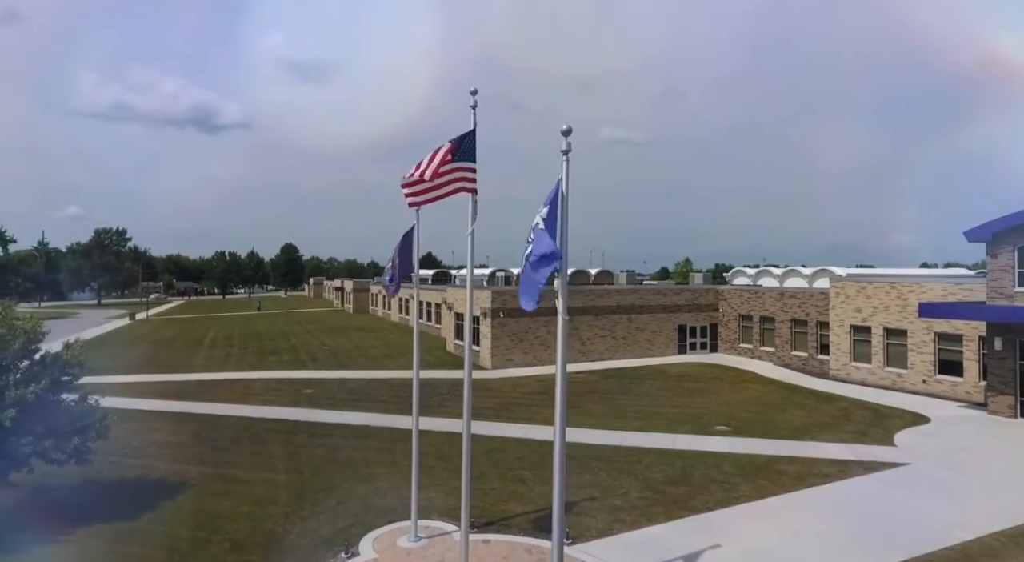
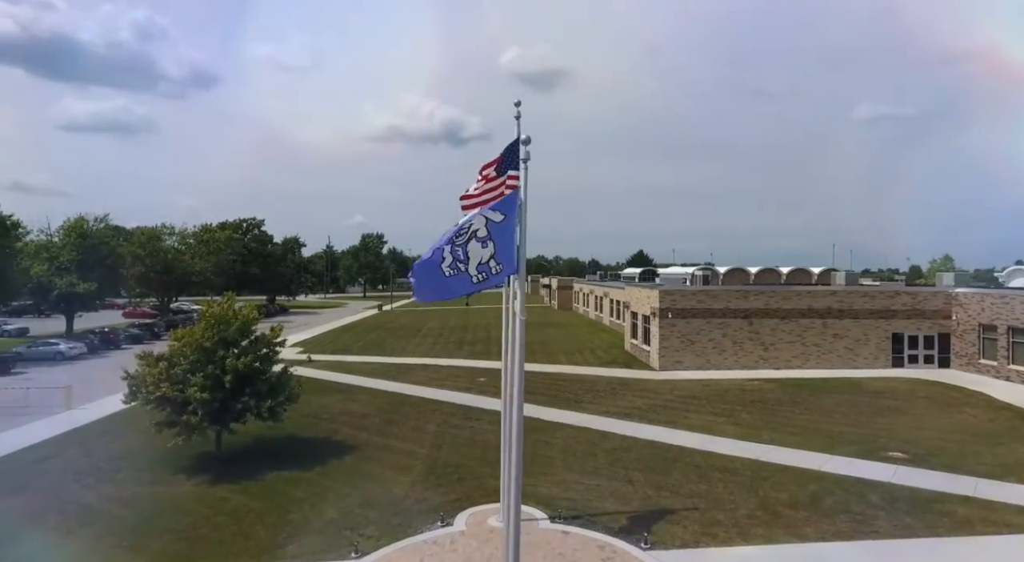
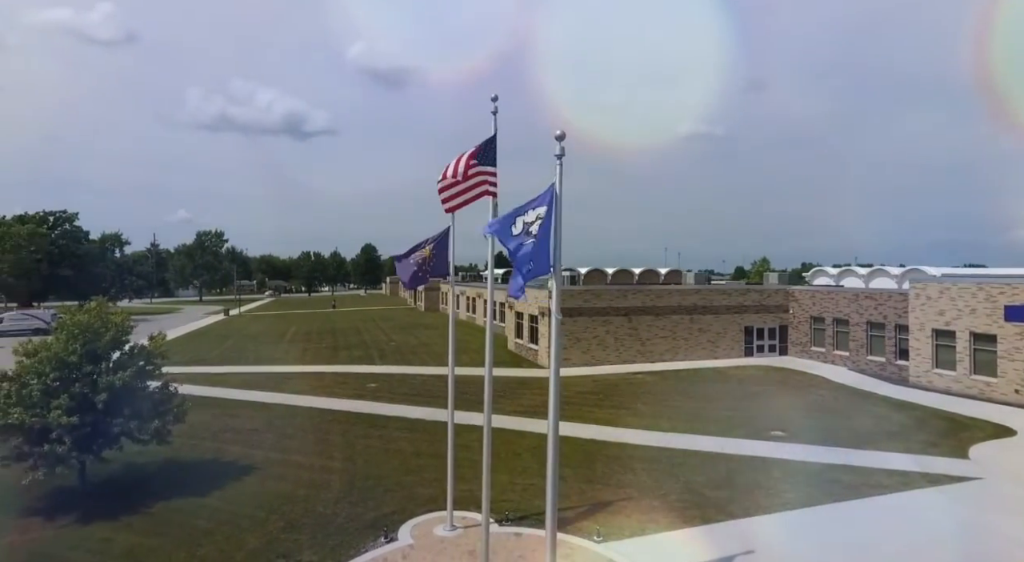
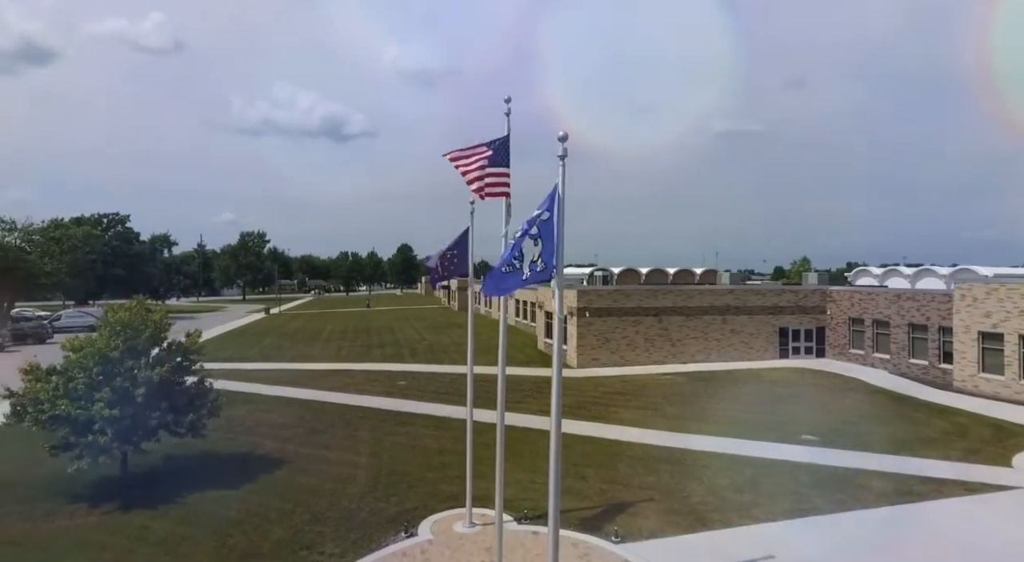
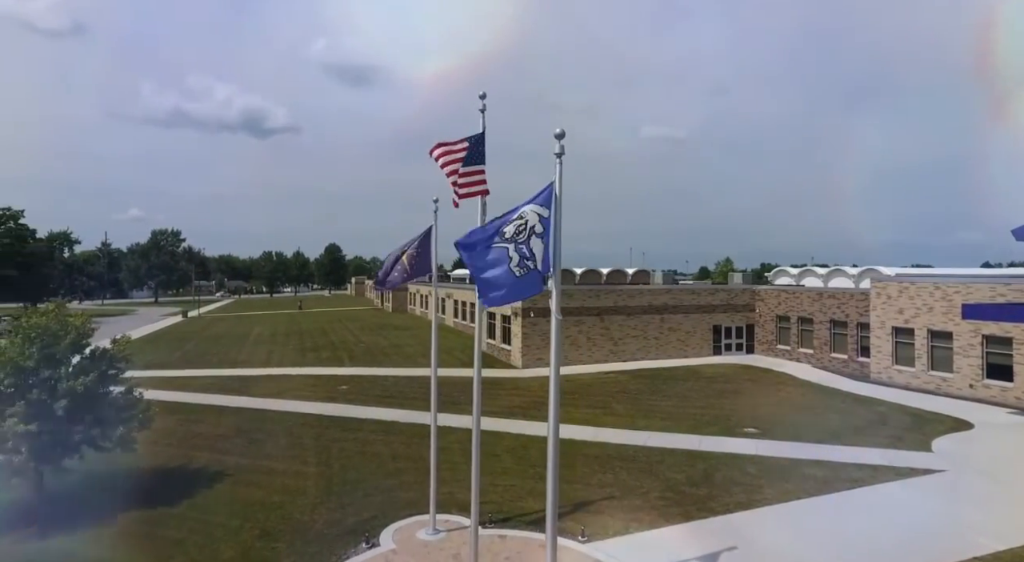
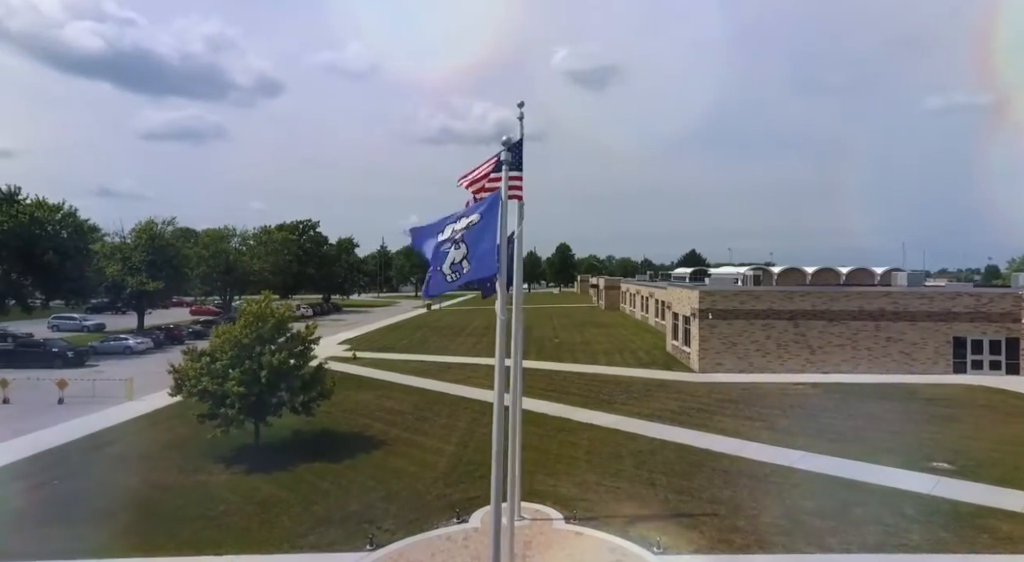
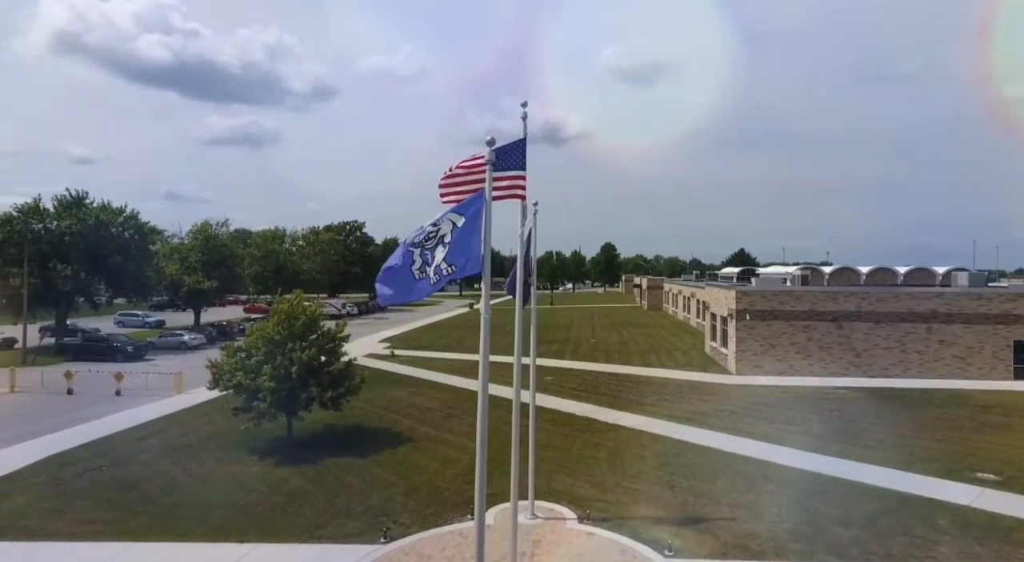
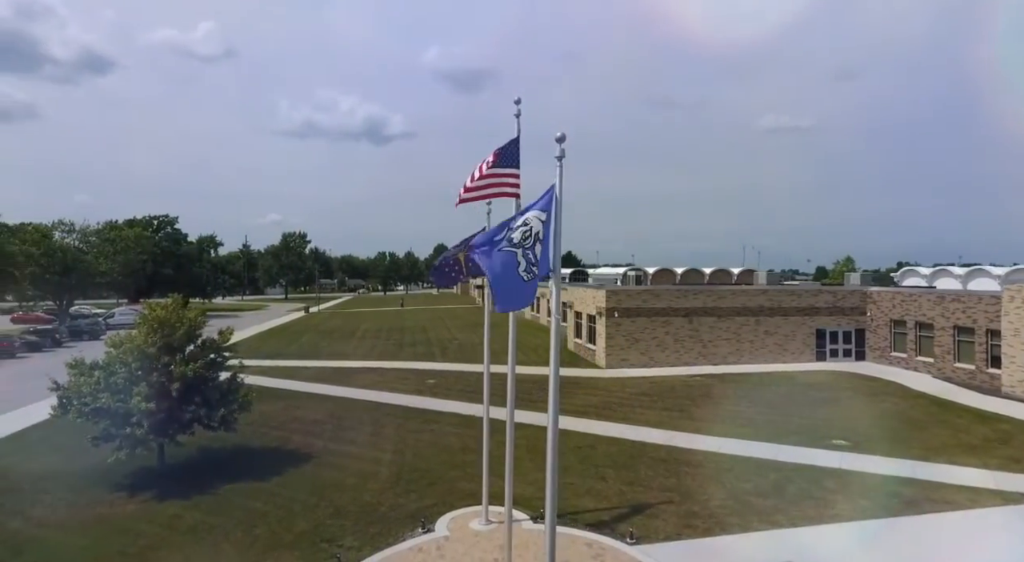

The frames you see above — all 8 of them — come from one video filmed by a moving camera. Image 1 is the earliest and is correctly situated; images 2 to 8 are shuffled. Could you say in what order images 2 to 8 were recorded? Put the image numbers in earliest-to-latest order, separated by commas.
5, 3, 4, 8, 2, 6, 7
